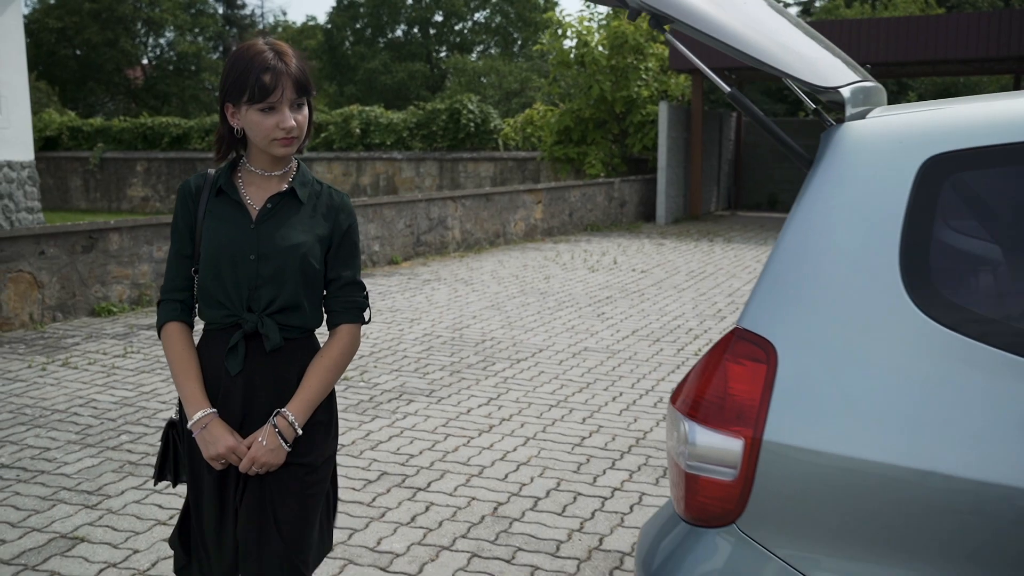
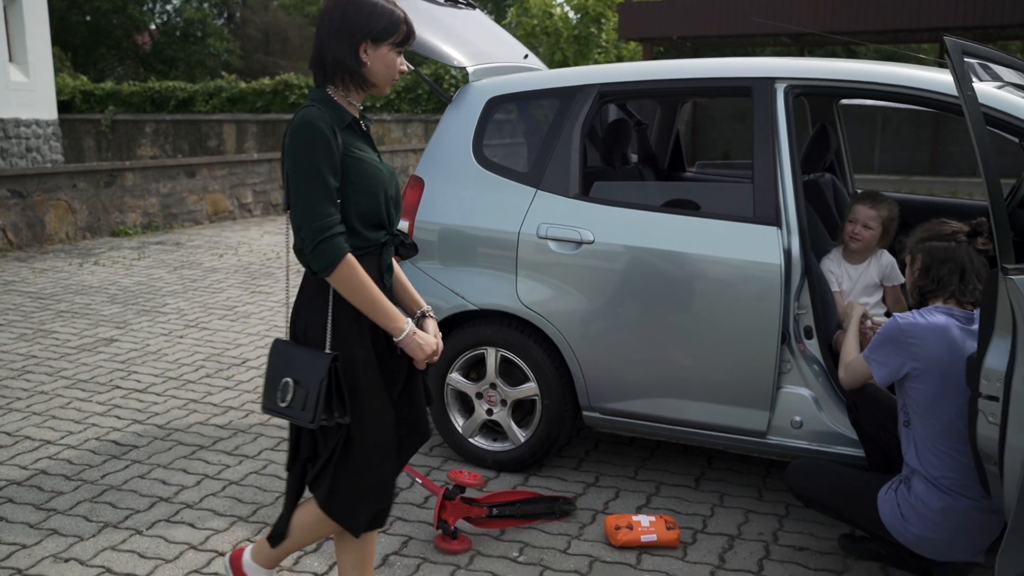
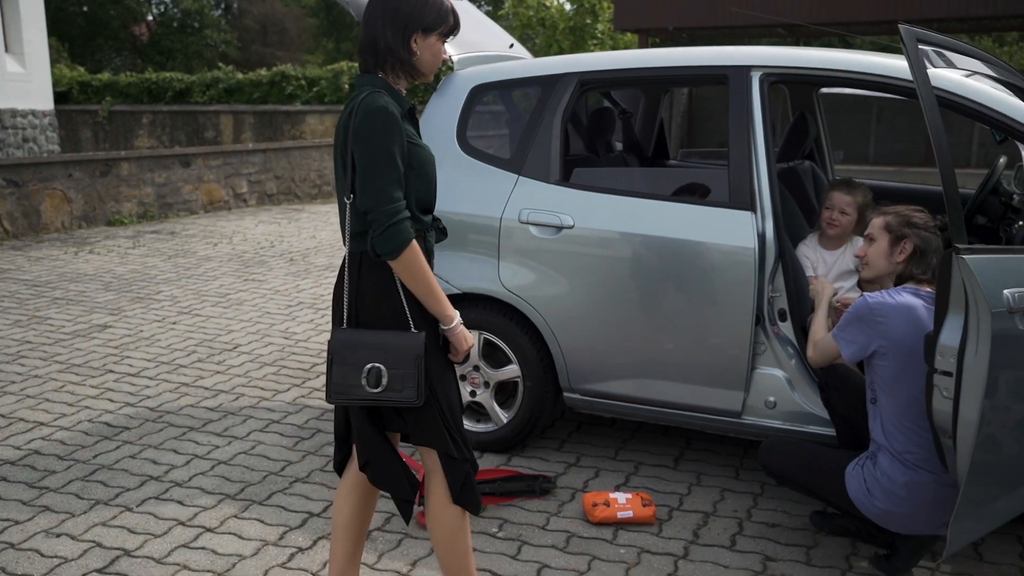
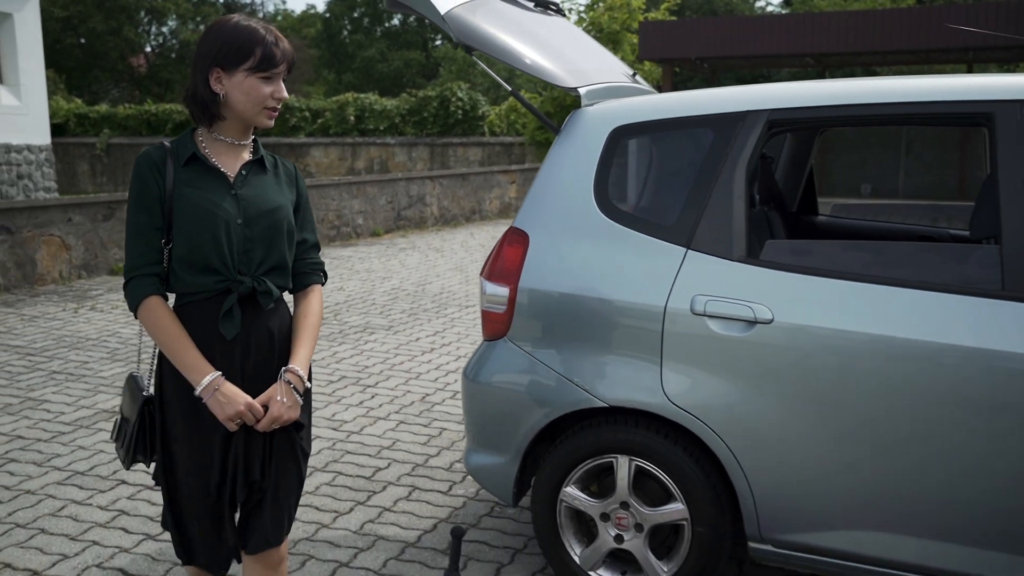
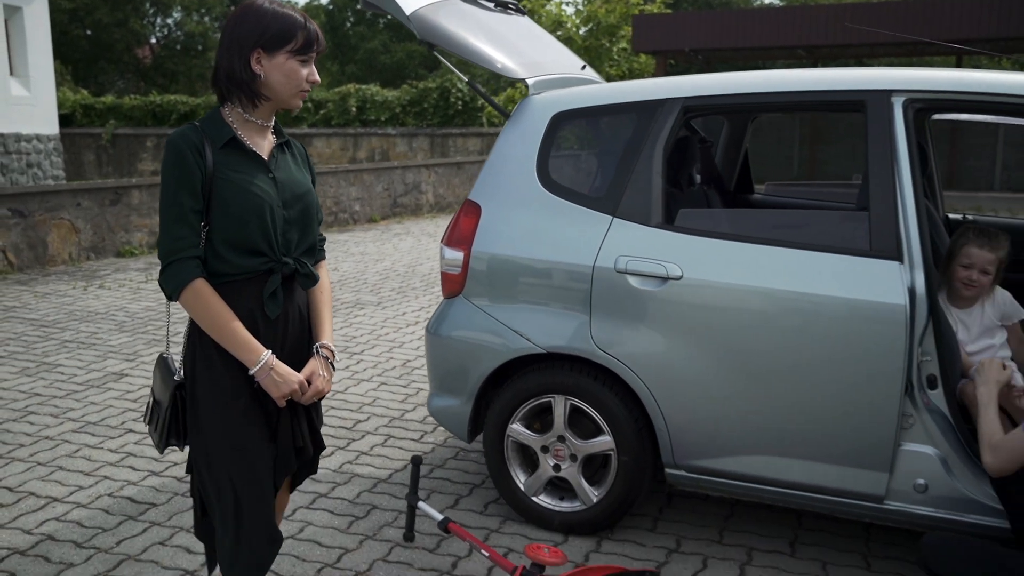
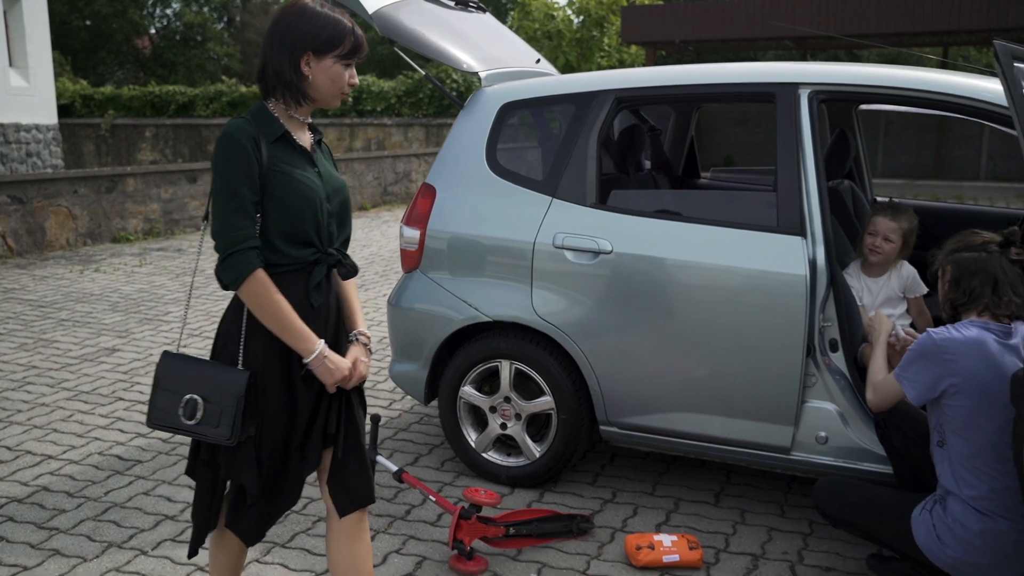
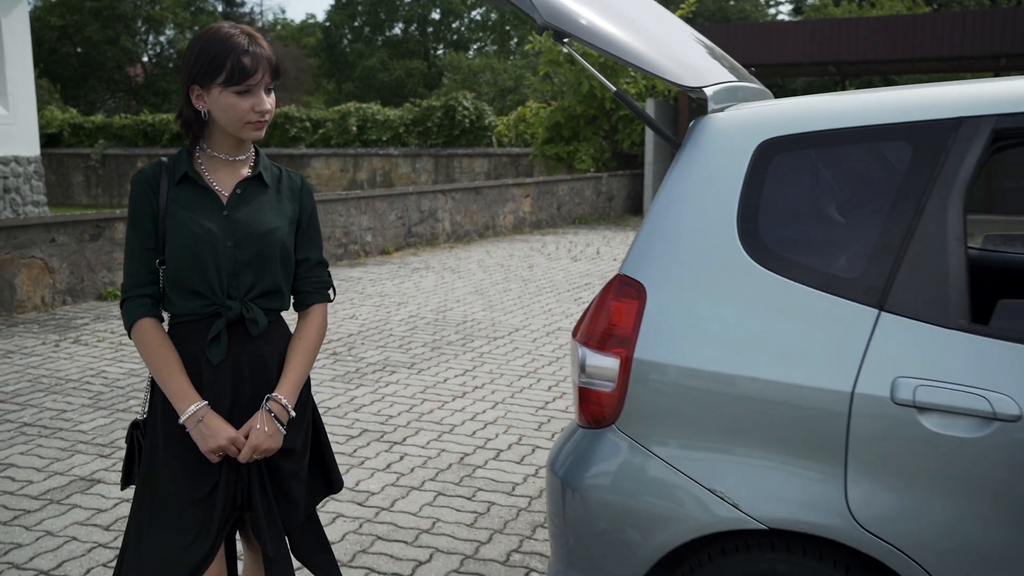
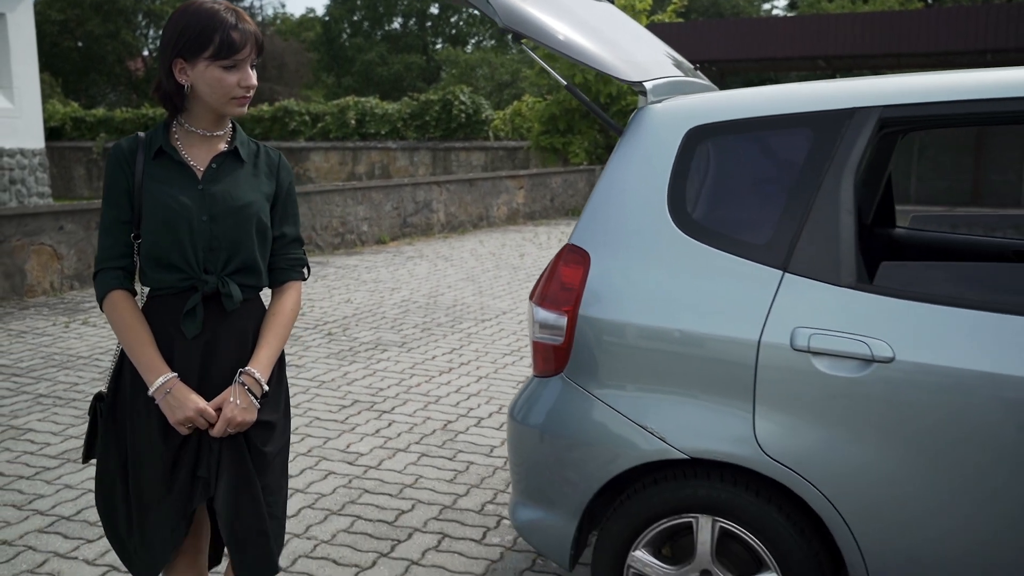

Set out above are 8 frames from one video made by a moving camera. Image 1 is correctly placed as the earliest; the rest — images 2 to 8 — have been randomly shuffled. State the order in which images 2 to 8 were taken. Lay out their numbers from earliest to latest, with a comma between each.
7, 8, 4, 5, 6, 2, 3
